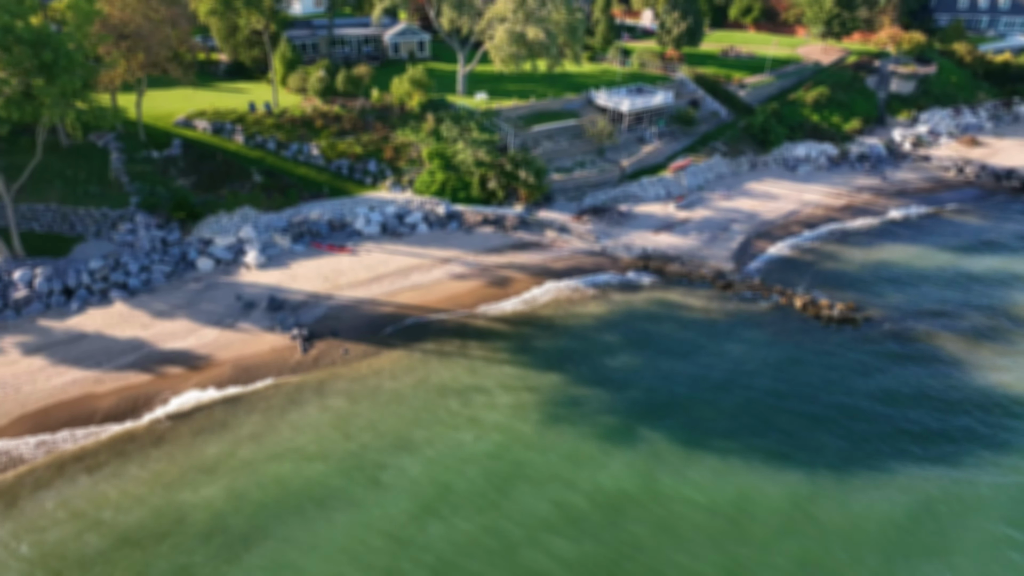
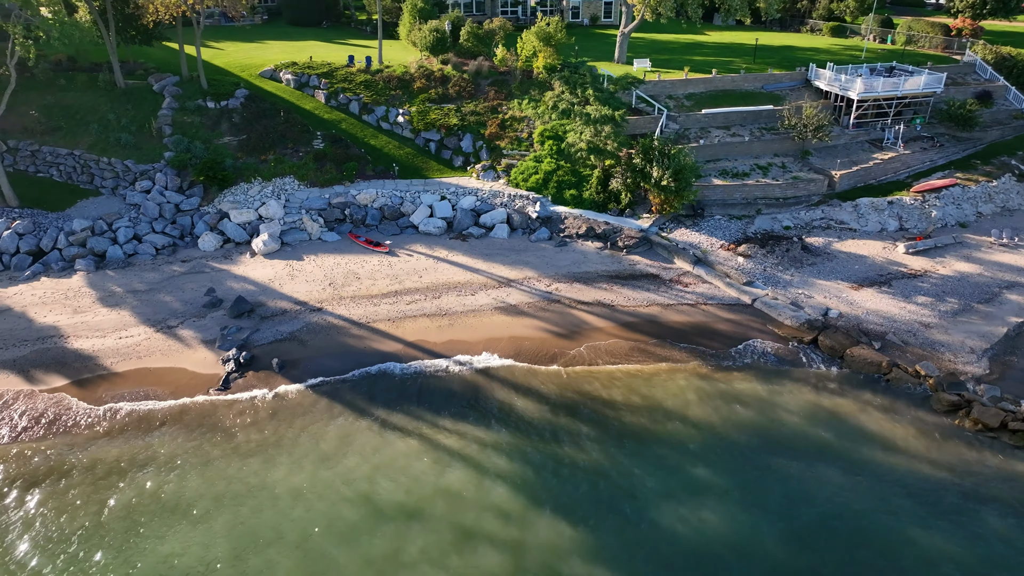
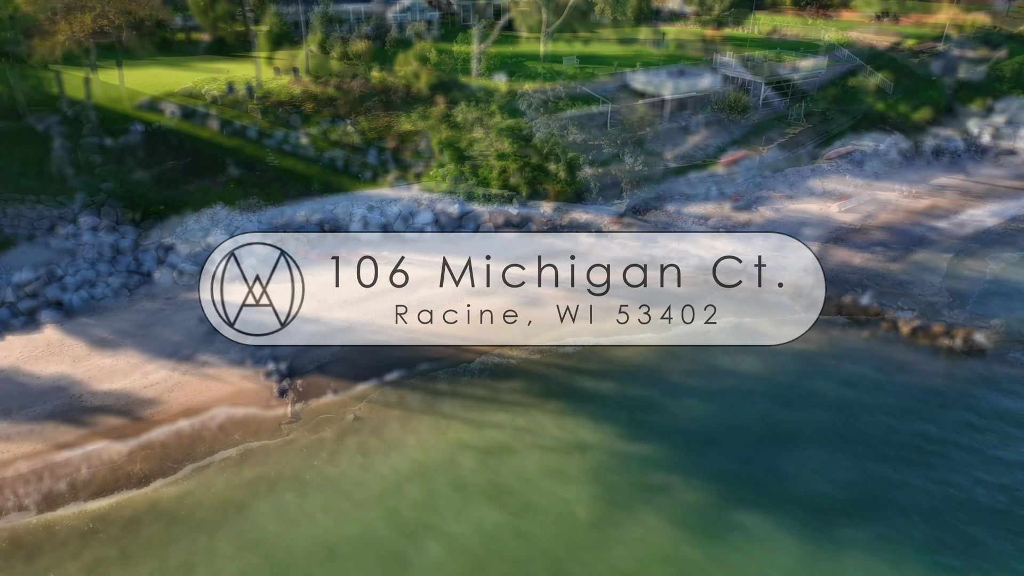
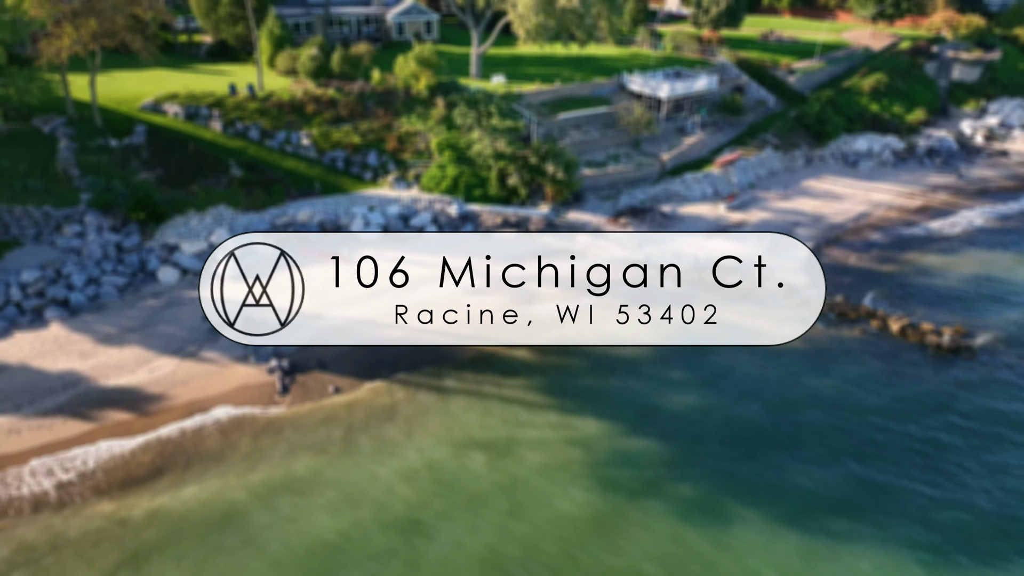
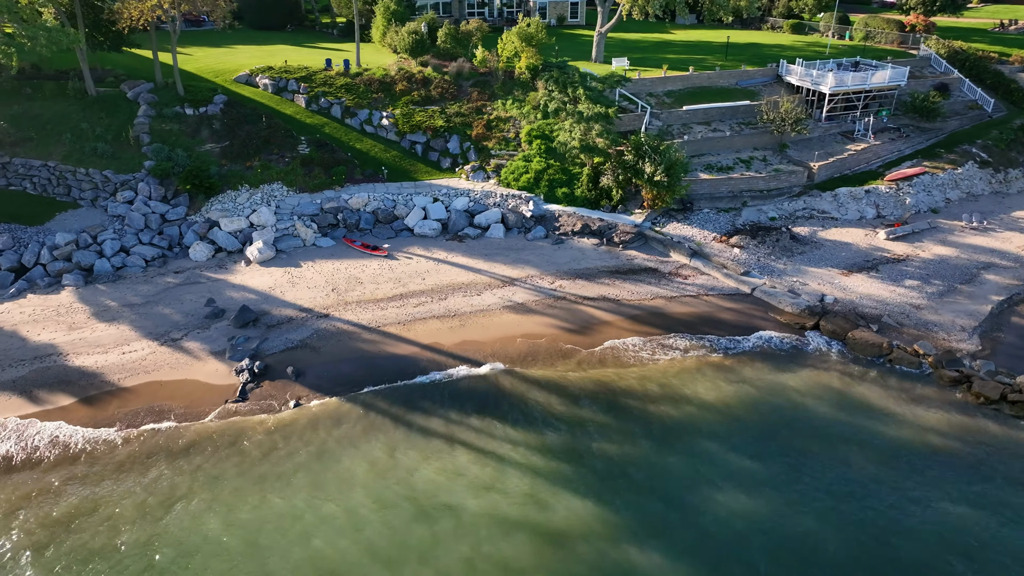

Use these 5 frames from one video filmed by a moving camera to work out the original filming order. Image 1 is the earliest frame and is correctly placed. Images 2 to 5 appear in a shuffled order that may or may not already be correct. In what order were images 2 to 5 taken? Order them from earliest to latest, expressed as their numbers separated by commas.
4, 3, 5, 2
